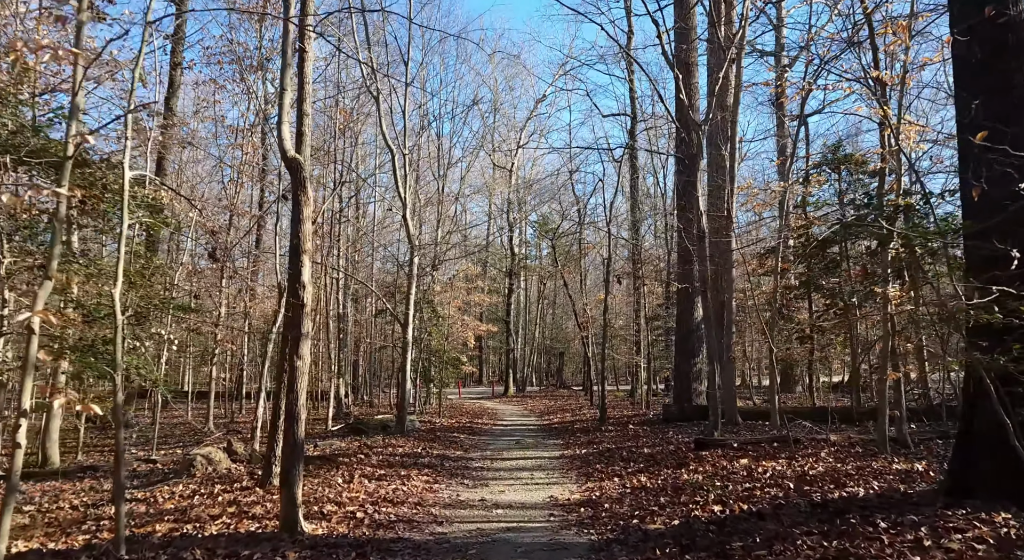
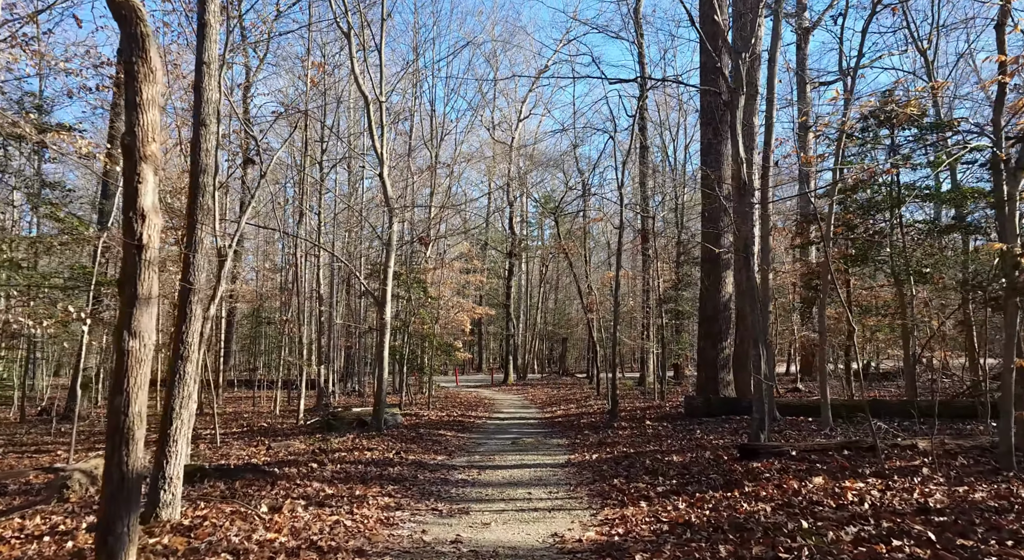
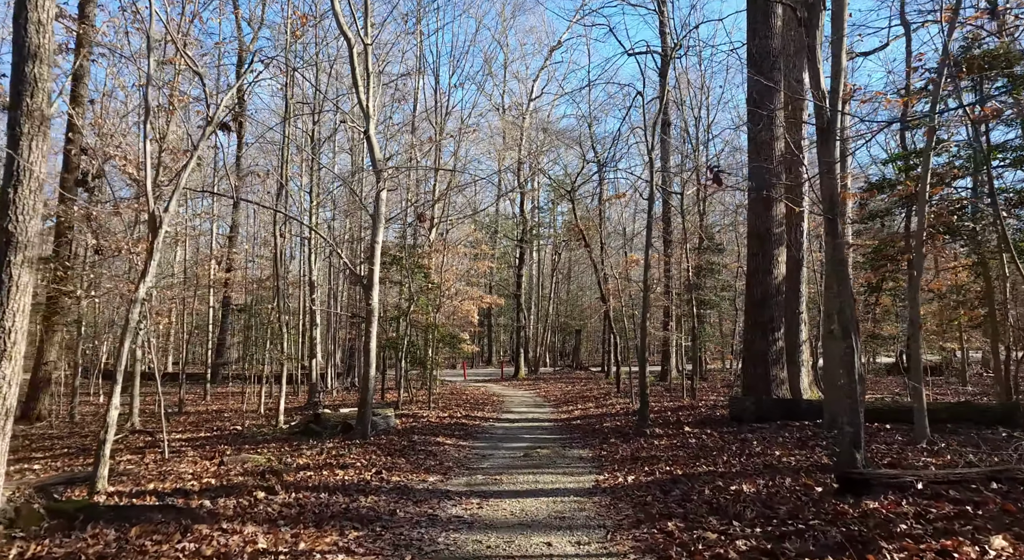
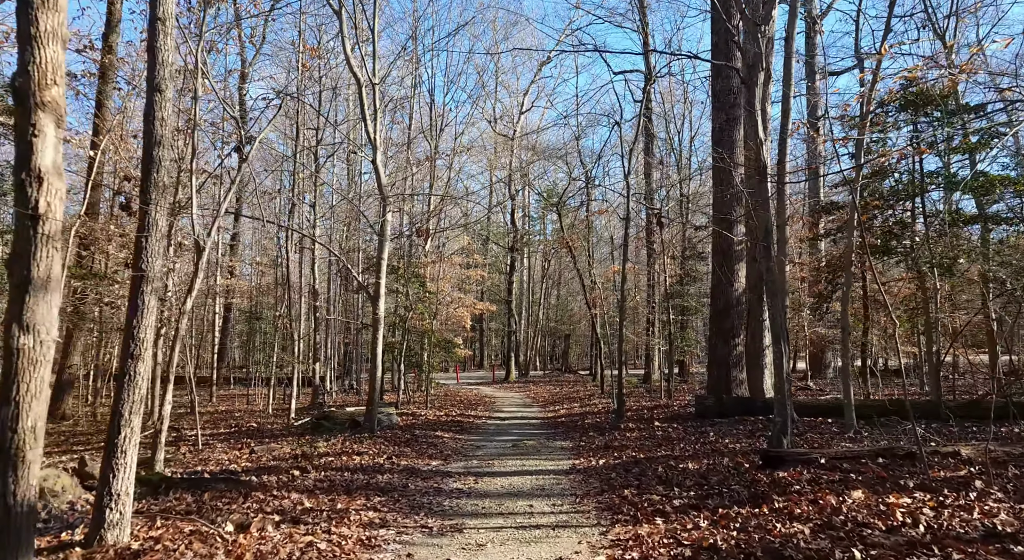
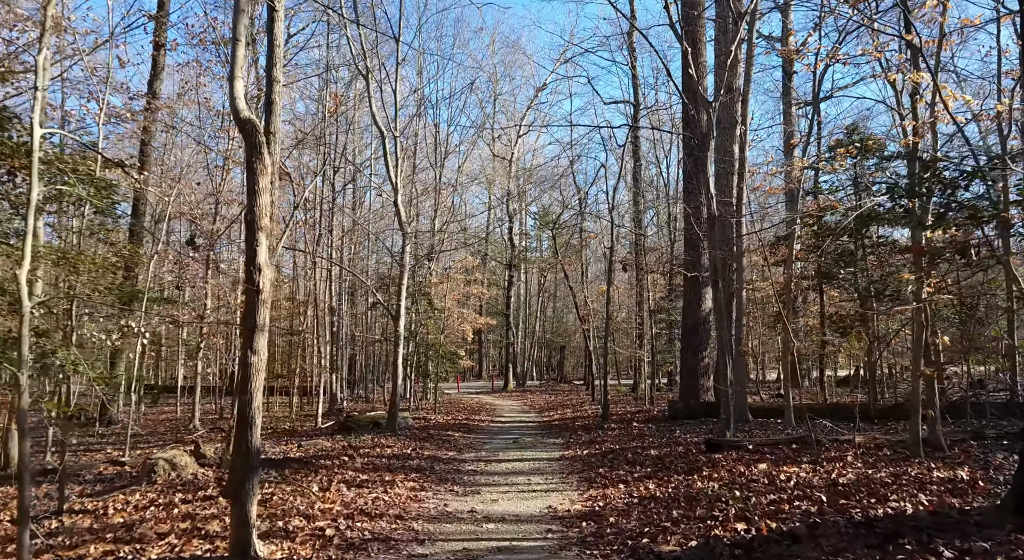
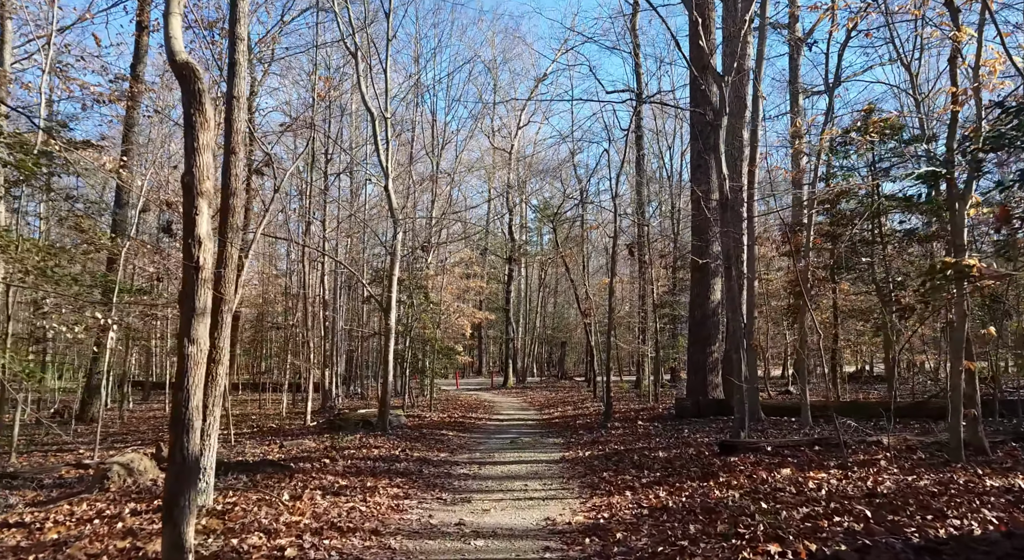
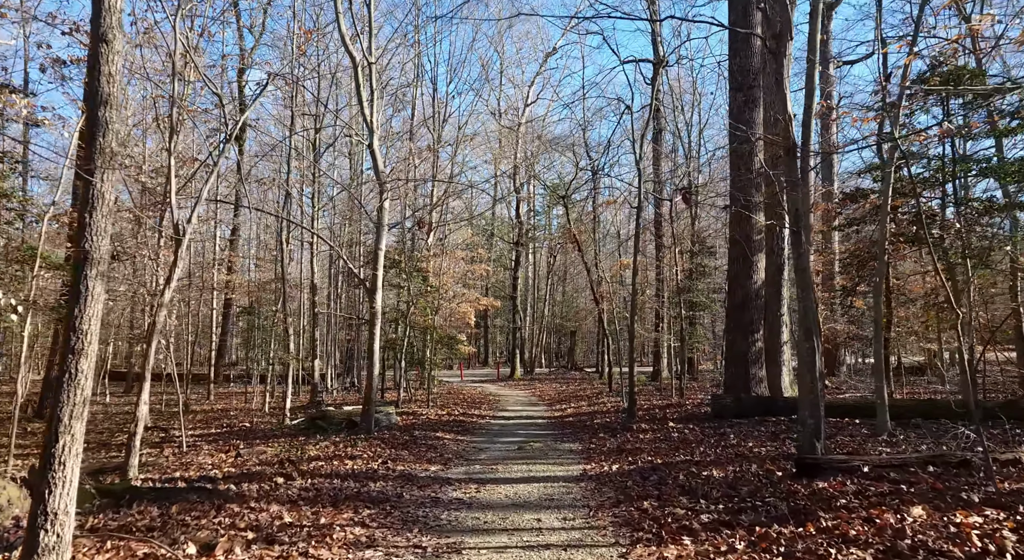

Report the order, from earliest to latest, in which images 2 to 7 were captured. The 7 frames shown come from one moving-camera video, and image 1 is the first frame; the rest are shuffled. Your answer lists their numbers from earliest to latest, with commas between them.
5, 6, 2, 4, 7, 3
